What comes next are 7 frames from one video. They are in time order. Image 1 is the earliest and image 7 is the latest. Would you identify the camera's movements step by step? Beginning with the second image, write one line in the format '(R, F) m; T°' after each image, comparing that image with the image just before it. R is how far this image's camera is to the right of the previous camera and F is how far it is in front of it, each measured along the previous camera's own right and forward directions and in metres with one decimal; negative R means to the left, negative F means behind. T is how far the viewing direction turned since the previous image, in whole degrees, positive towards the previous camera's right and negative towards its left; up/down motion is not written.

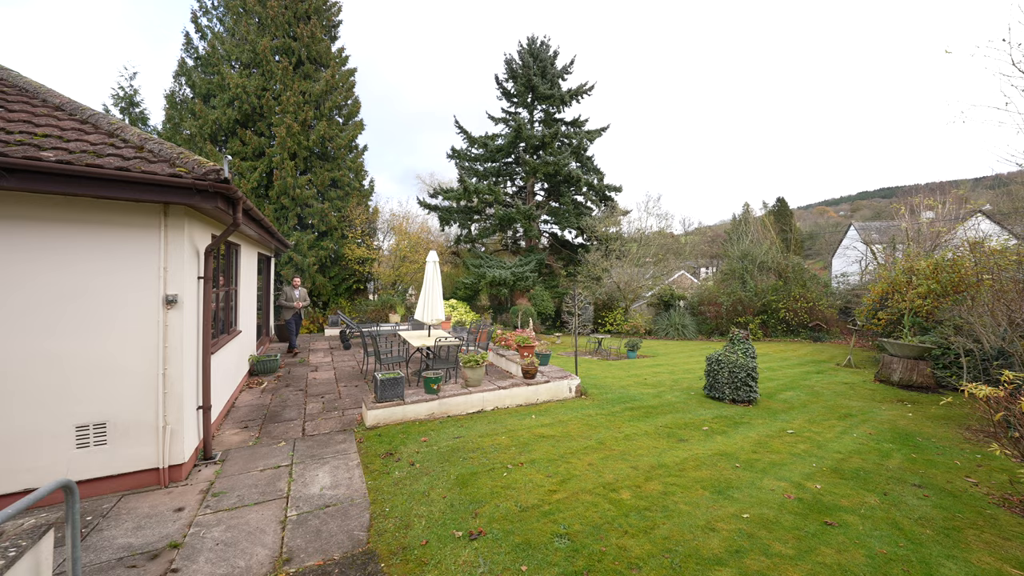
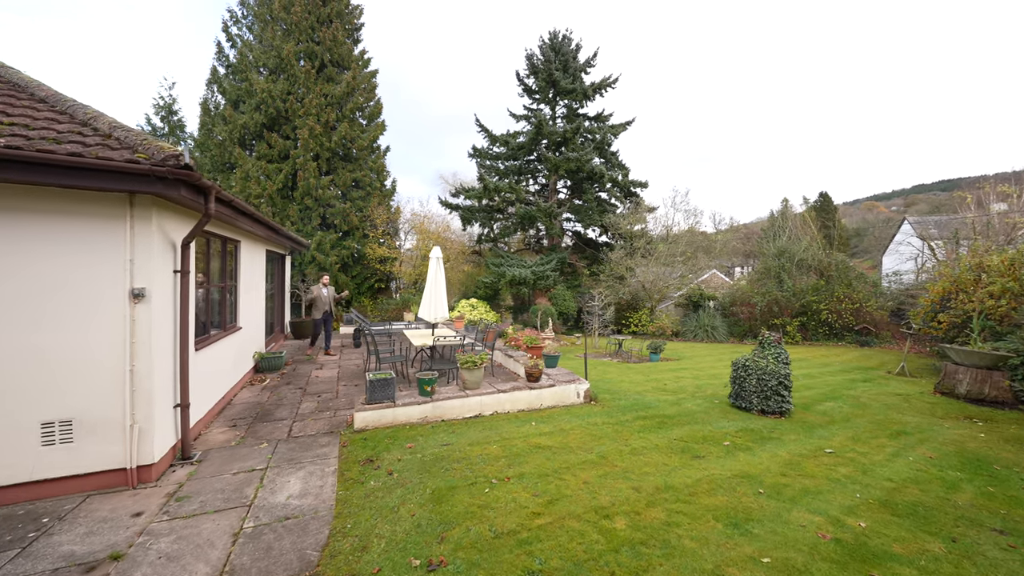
(+0.4, +0.4) m; -4°
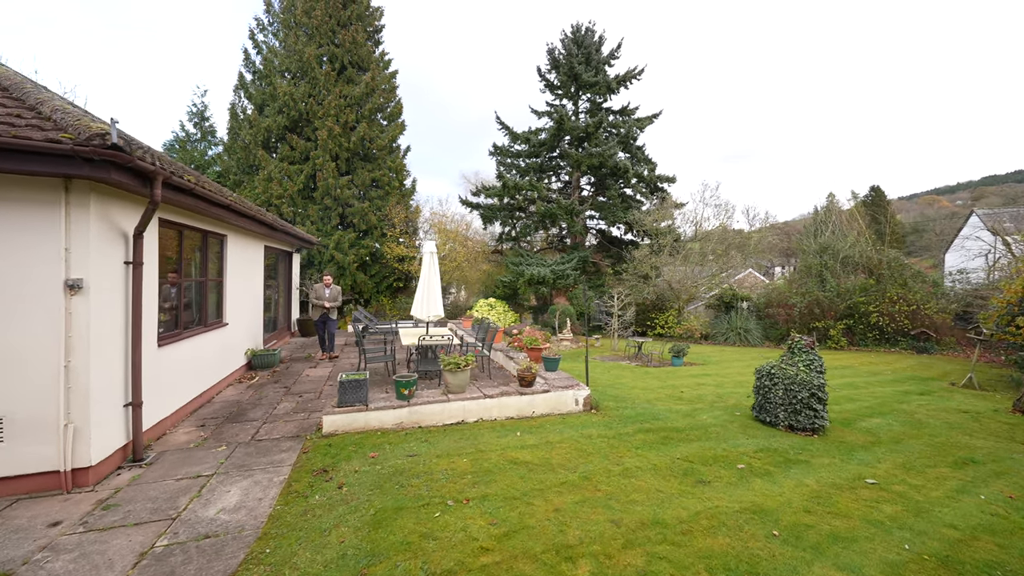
(+0.6, +0.5) m; -4°
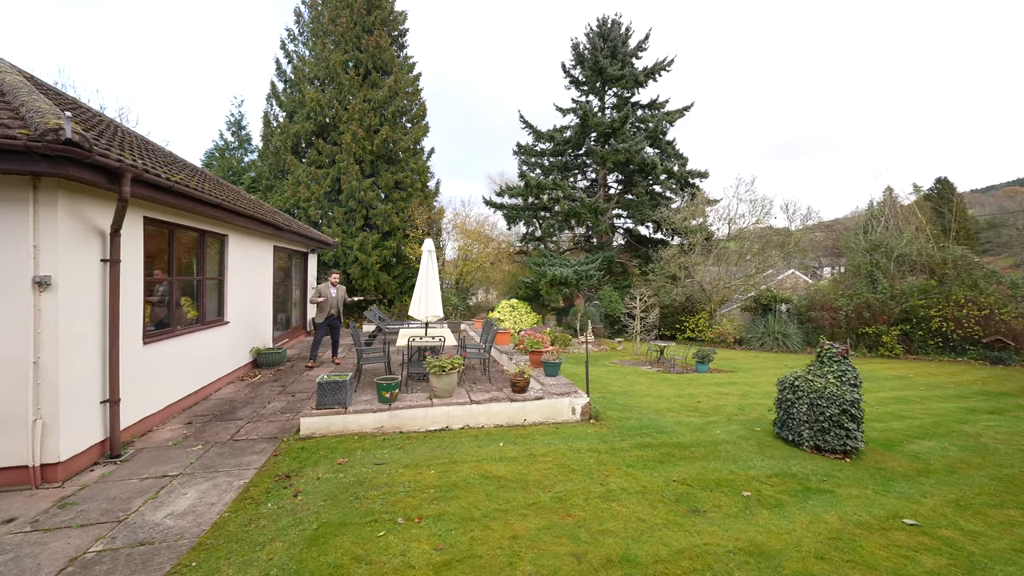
(+0.6, +0.3) m; -5°
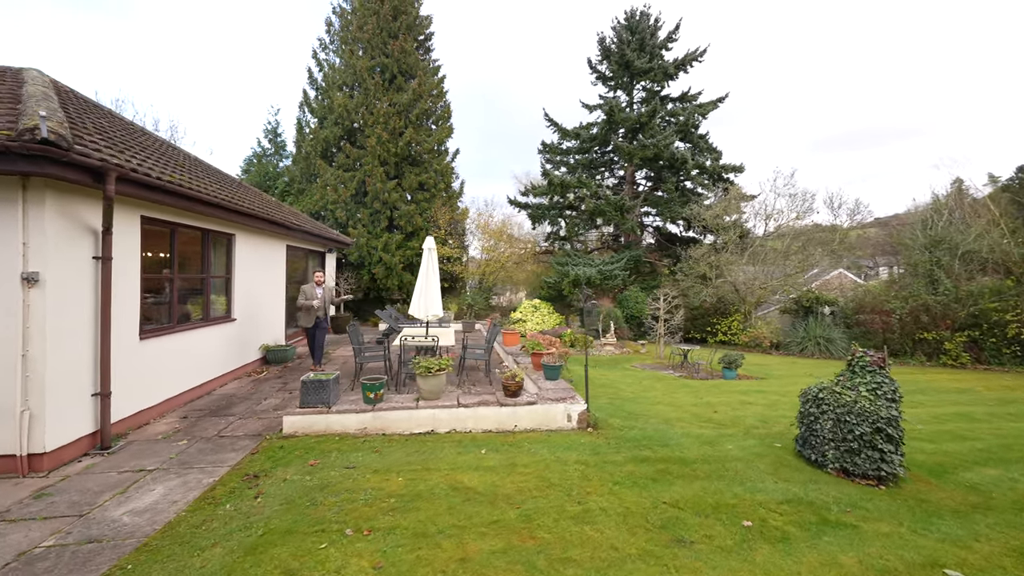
(+0.5, +0.3) m; -5°
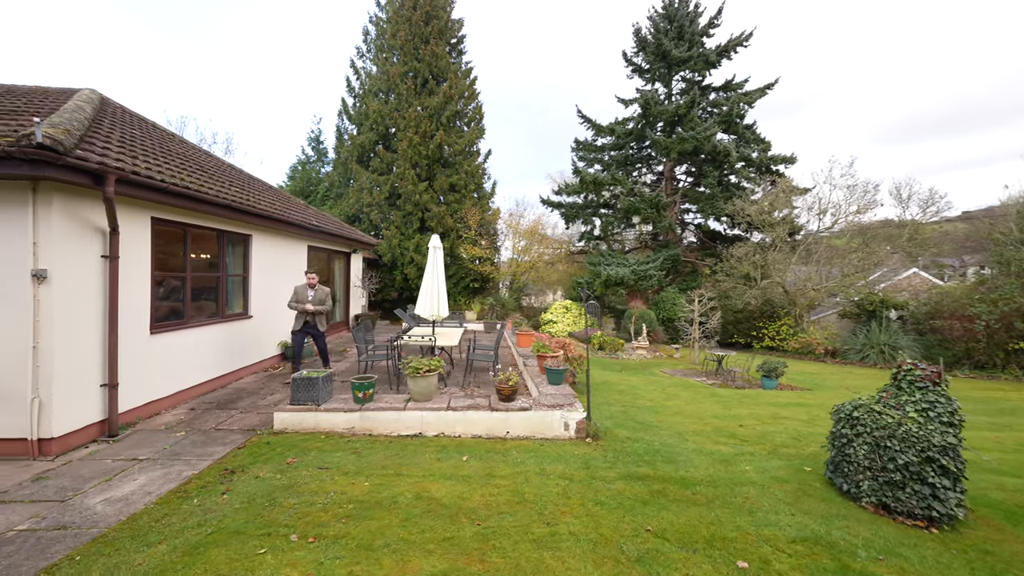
(+0.6, +0.3) m; -6°
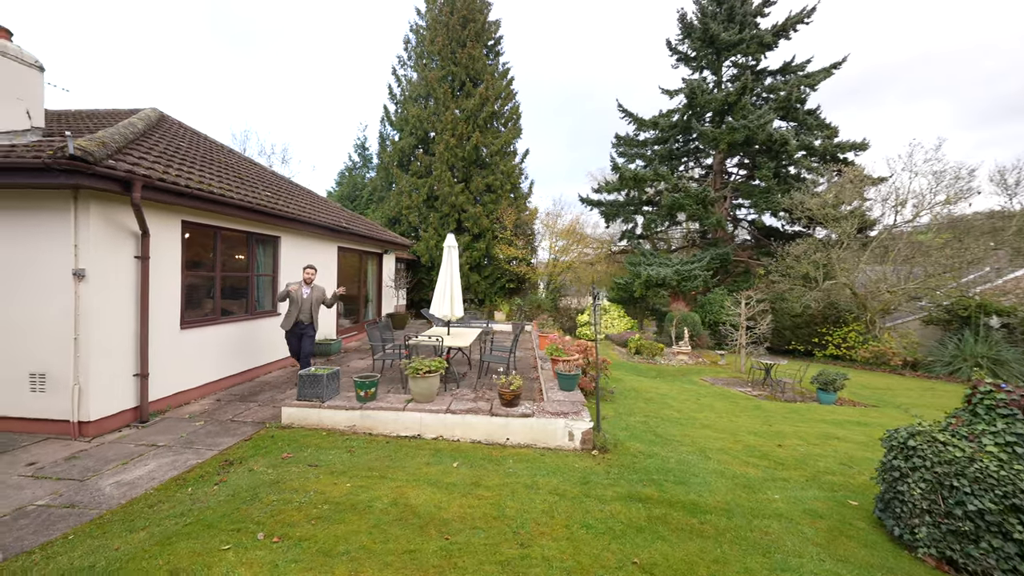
(+0.5, +0.2) m; -7°
